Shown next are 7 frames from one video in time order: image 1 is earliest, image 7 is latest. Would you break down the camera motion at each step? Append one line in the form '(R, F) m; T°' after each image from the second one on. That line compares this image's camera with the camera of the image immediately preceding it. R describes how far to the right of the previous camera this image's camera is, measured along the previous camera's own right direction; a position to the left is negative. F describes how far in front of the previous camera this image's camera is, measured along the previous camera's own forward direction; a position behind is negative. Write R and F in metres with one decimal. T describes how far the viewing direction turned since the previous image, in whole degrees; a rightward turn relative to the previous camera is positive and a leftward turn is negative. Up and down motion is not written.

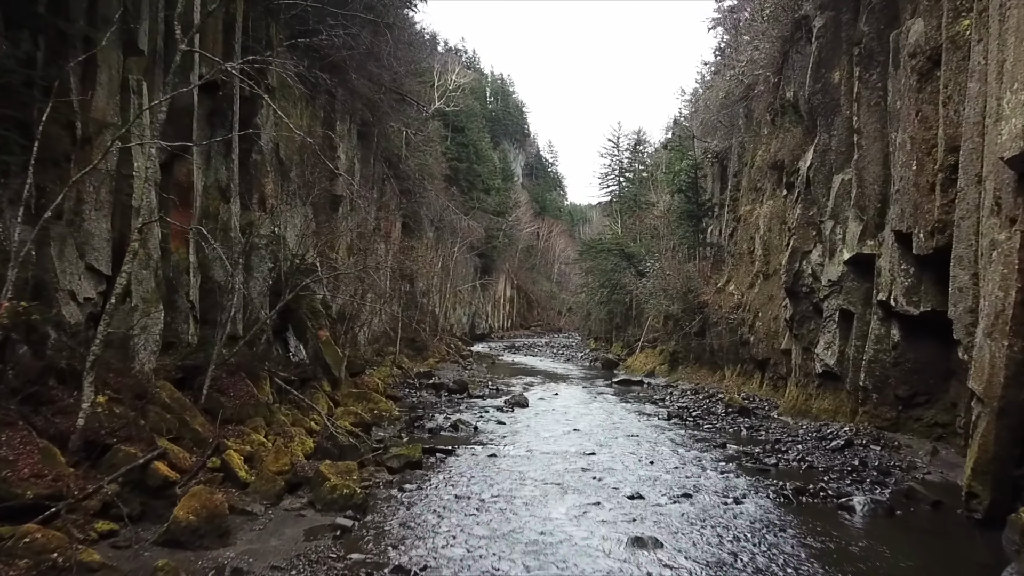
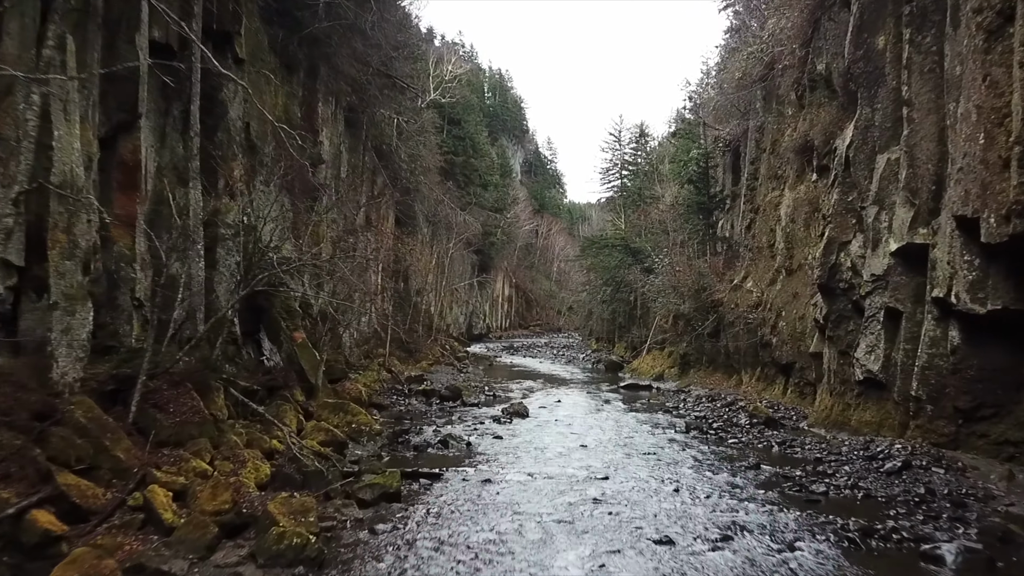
(0.0, +1.8) m; 0°
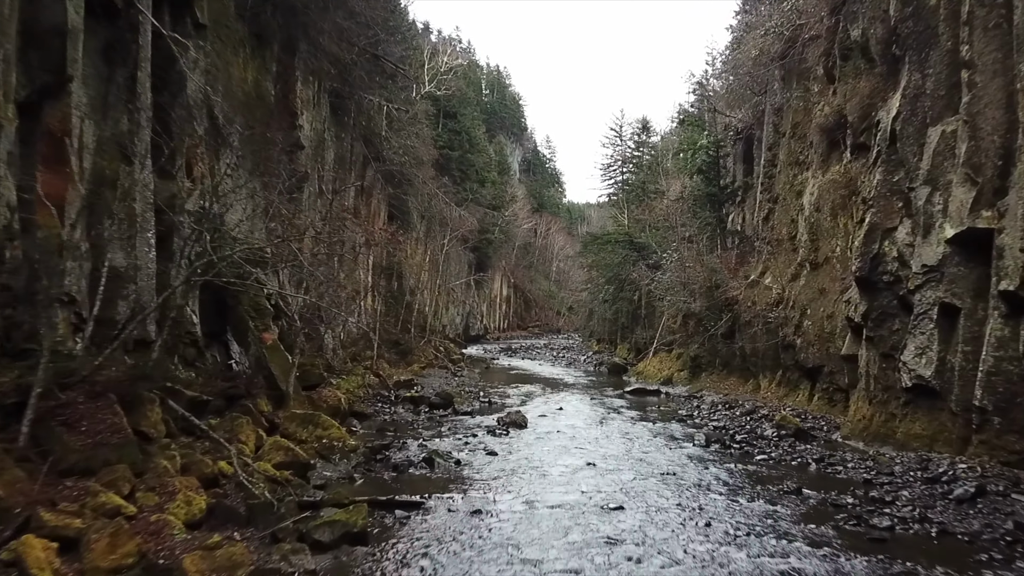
(0.0, +1.7) m; 0°
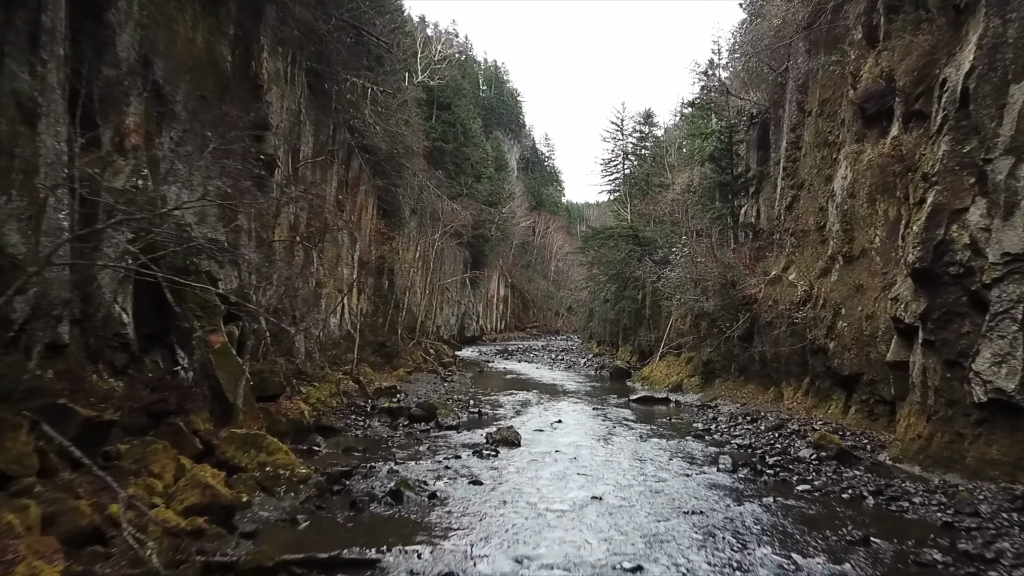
(+0.1, +2.1) m; 0°
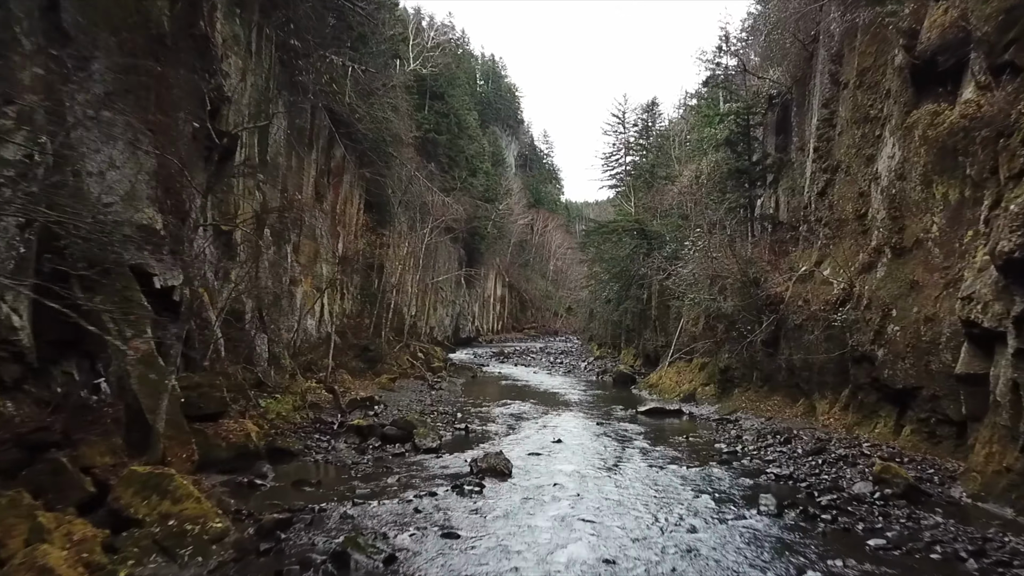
(+0.1, +2.2) m; 0°
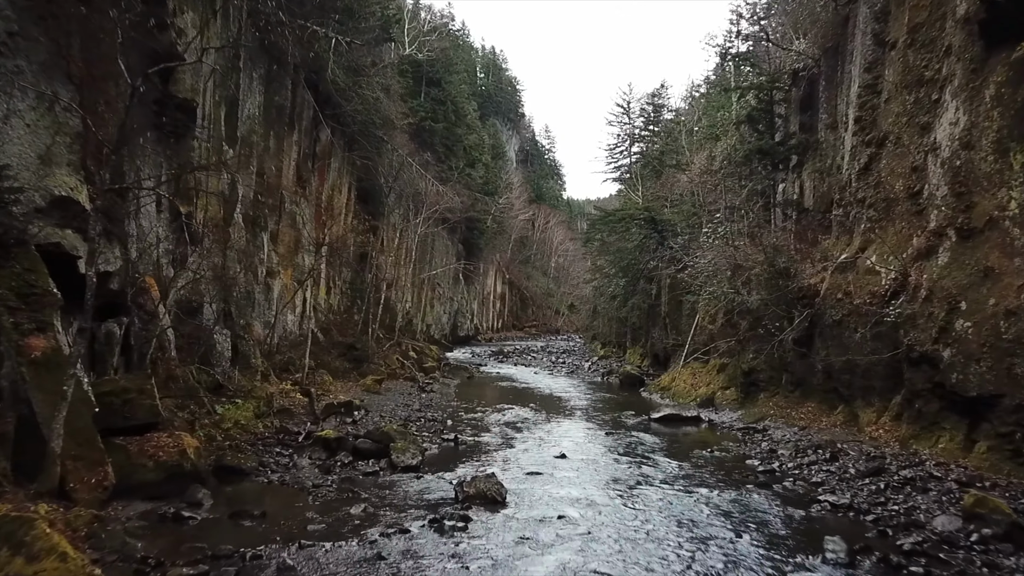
(+0.1, +1.9) m; 0°
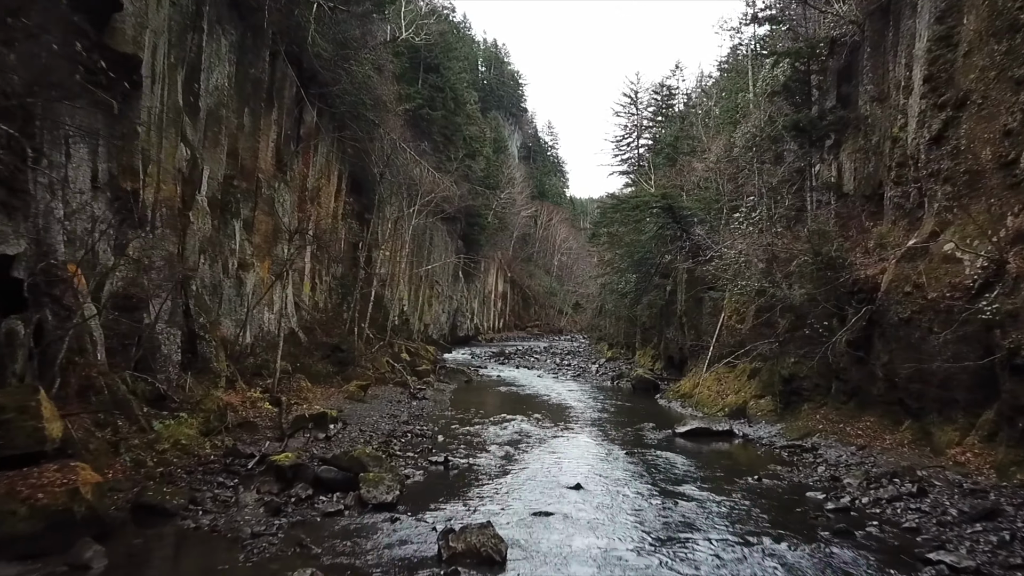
(0.0, +2.2) m; 0°
